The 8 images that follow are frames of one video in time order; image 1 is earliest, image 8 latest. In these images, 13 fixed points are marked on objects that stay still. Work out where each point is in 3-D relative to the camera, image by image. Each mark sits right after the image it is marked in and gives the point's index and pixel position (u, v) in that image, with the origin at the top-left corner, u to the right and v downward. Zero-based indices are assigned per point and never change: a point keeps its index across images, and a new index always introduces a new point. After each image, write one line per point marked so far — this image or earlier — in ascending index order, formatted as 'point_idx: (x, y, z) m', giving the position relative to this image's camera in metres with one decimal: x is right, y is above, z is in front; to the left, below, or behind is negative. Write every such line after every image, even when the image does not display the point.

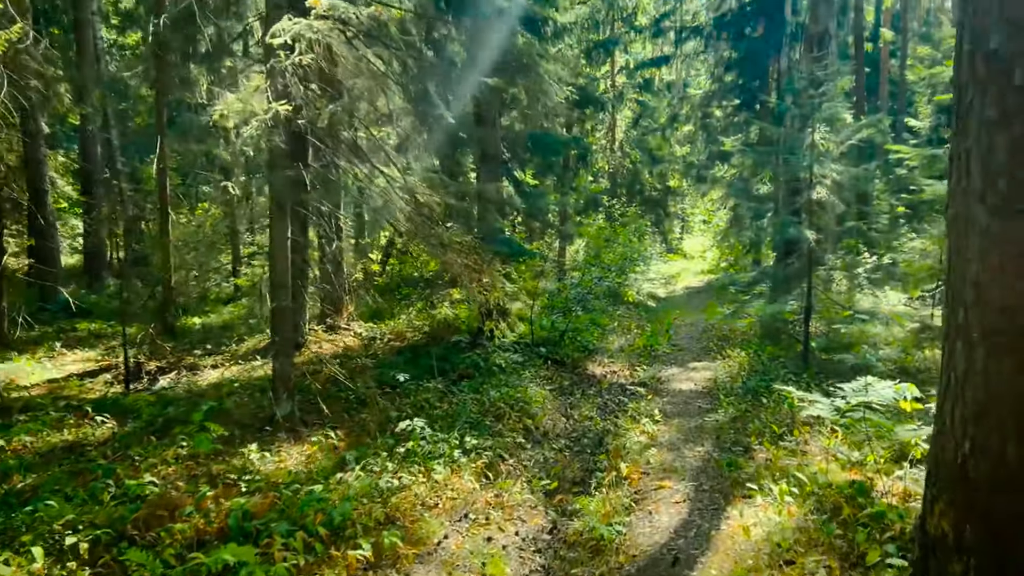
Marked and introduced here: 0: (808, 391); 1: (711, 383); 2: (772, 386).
0: (+2.8, -1.0, +7.3) m
1: (+2.2, -1.0, +8.4) m
2: (+2.5, -1.0, +7.4) m
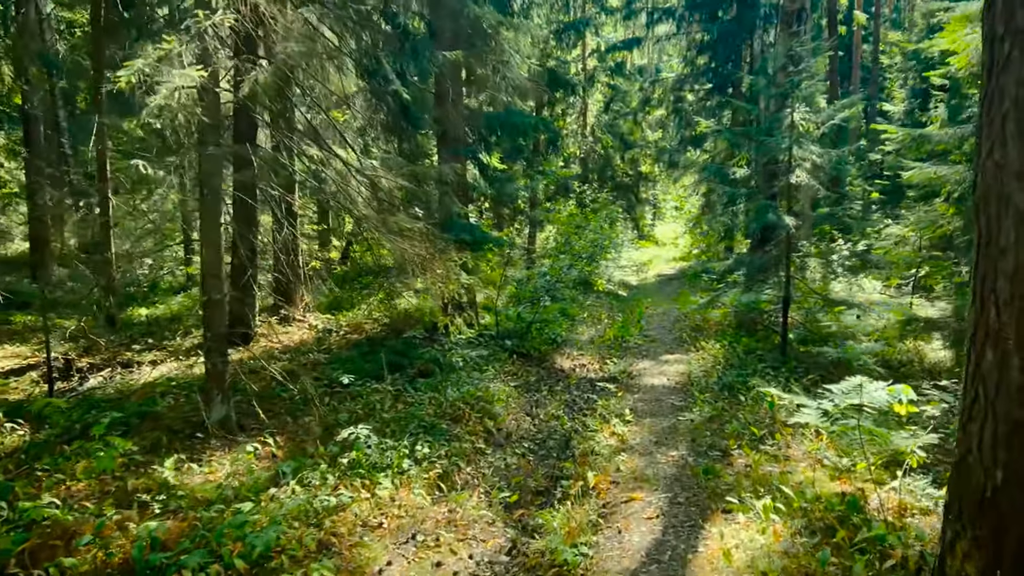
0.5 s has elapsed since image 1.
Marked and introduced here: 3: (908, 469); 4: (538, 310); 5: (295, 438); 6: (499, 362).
0: (+2.4, -0.9, +6.9) m
1: (+1.8, -0.9, +8.0) m
2: (+2.1, -0.9, +7.0) m
3: (+2.4, -1.1, +4.7) m
4: (+0.4, -0.3, +11.2) m
5: (-1.6, -1.1, +5.8) m
6: (-0.1, -0.8, +8.7) m
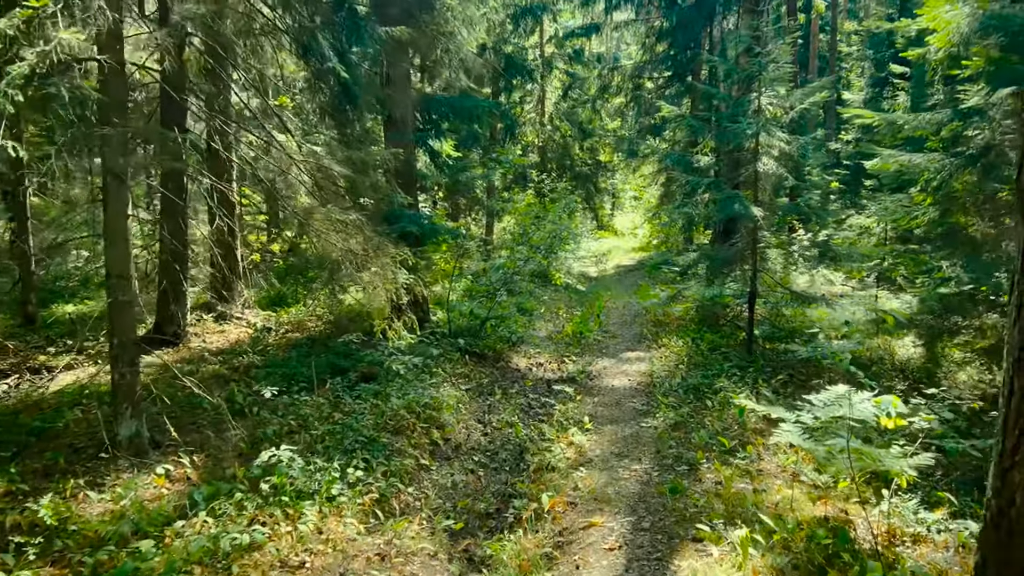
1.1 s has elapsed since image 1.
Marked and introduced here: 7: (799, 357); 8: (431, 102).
0: (+2.0, -0.9, +6.4) m
1: (+1.3, -0.9, +7.5) m
2: (+1.7, -0.8, +6.5) m
3: (+2.1, -1.1, +4.3) m
4: (-0.2, -0.2, +10.6) m
5: (-2.0, -1.1, +5.2) m
6: (-0.7, -0.8, +8.2) m
7: (+2.7, -0.7, +7.5) m
8: (-1.1, +2.5, +10.4) m
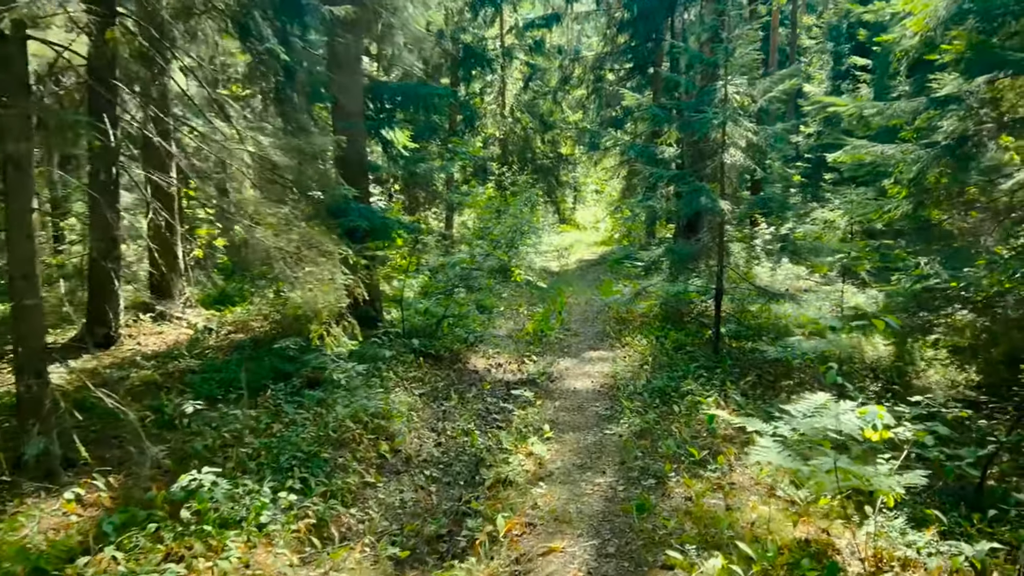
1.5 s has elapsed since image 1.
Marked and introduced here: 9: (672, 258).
0: (+1.7, -0.8, +6.1) m
1: (+0.9, -0.8, +7.2) m
2: (+1.4, -0.8, +6.2) m
3: (+1.9, -1.1, +4.0) m
4: (-0.8, -0.2, +10.2) m
5: (-2.2, -1.1, +4.6) m
6: (-1.1, -0.8, +7.7) m
7: (+2.4, -0.6, +7.2) m
8: (-1.7, +2.5, +9.9) m
9: (+1.8, +0.3, +8.6) m
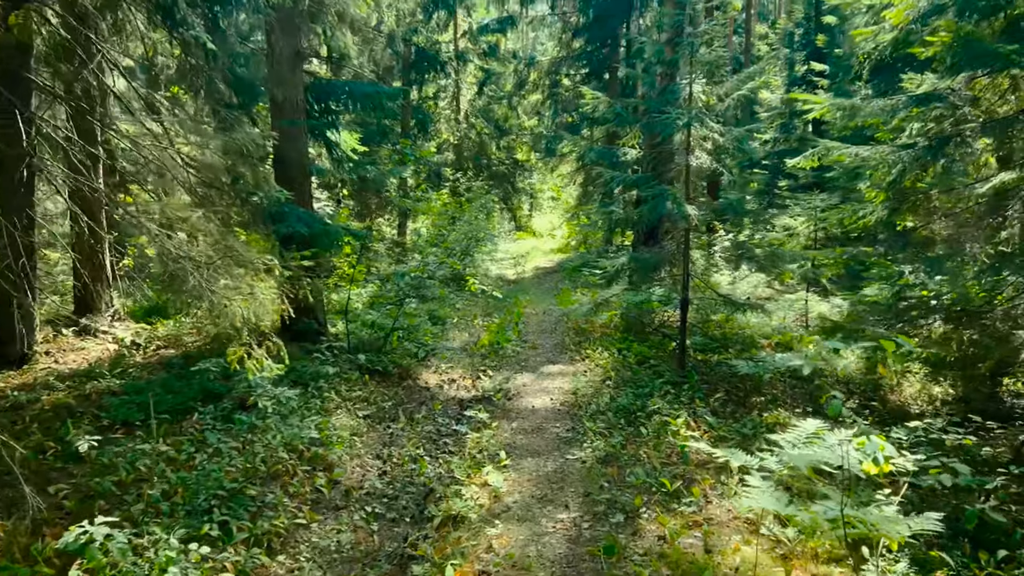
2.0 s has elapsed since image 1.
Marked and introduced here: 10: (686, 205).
0: (+1.3, -0.9, +5.7) m
1: (+0.5, -0.9, +6.7) m
2: (+1.0, -0.9, +5.8) m
3: (+1.6, -1.1, +3.6) m
4: (-1.4, -0.3, +9.6) m
5: (-2.5, -1.2, +4.0) m
6: (-1.5, -0.9, +7.1) m
7: (+1.9, -0.7, +6.8) m
8: (-2.2, +2.4, +9.3) m
9: (+1.3, +0.2, +8.2) m
10: (+1.7, +0.8, +7.4) m
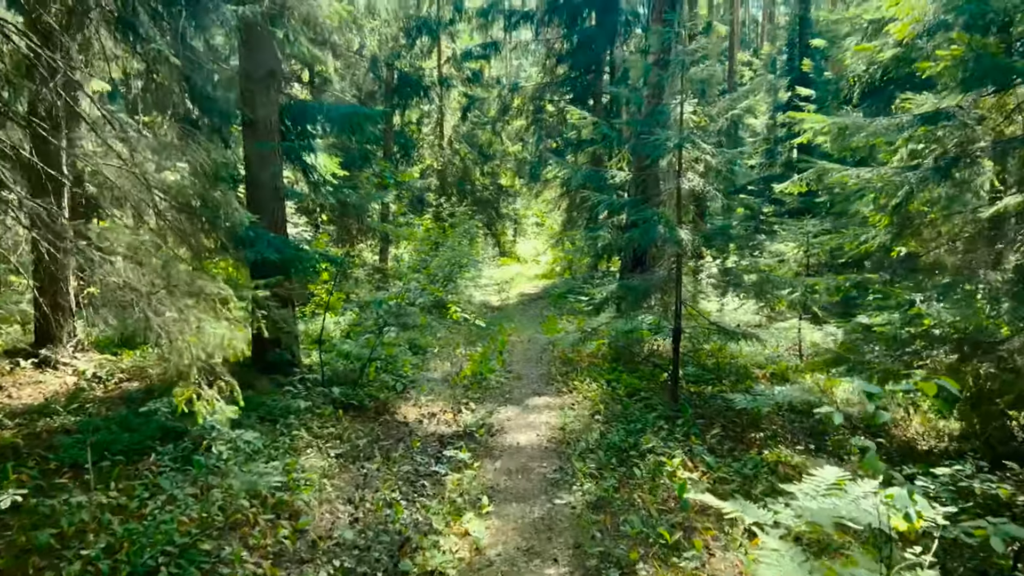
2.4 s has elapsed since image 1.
0: (+1.2, -1.1, +5.3) m
1: (+0.4, -1.2, +6.3) m
2: (+0.9, -1.1, +5.4) m
3: (+1.6, -1.3, +3.2) m
4: (-1.5, -0.7, +9.2) m
5: (-2.6, -1.4, +3.5) m
6: (-1.6, -1.1, +6.7) m
7: (+1.8, -1.0, +6.4) m
8: (-2.4, +2.1, +9.0) m
9: (+1.1, -0.1, +7.8) m
10: (+1.5, +0.5, +7.1) m
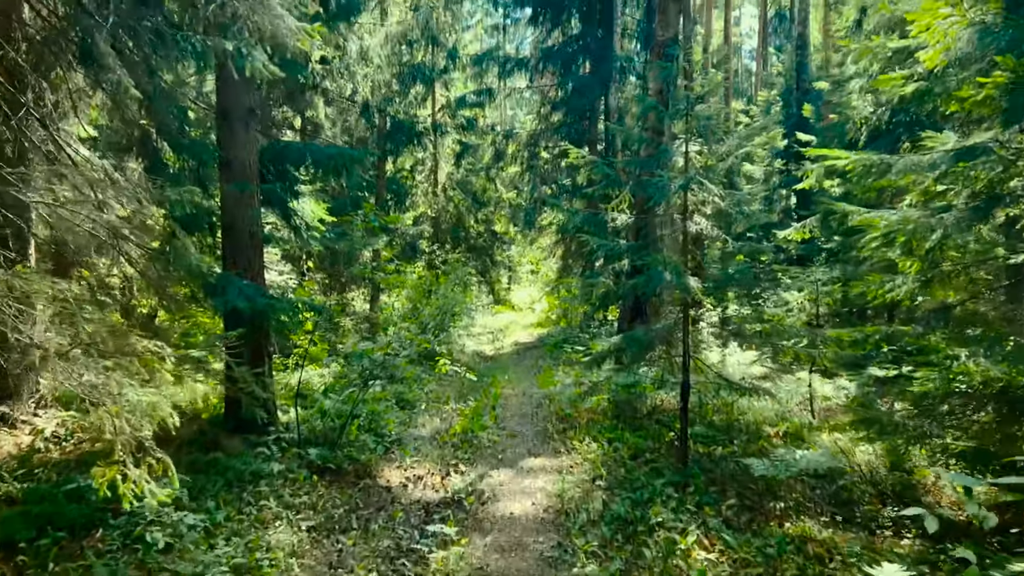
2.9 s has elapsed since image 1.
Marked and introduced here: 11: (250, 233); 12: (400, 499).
0: (+1.2, -1.4, +4.7) m
1: (+0.3, -1.6, +5.7) m
2: (+0.9, -1.4, +4.8) m
3: (+1.5, -1.5, +2.6) m
4: (-1.6, -1.2, +8.6) m
5: (-2.6, -1.6, +2.9) m
6: (-1.7, -1.5, +6.1) m
7: (+1.8, -1.4, +5.9) m
8: (-2.5, +1.5, +8.5) m
9: (+1.0, -0.5, +7.3) m
10: (+1.4, +0.1, +6.6) m
11: (-2.5, +0.5, +7.4) m
12: (-0.9, -1.7, +6.2) m
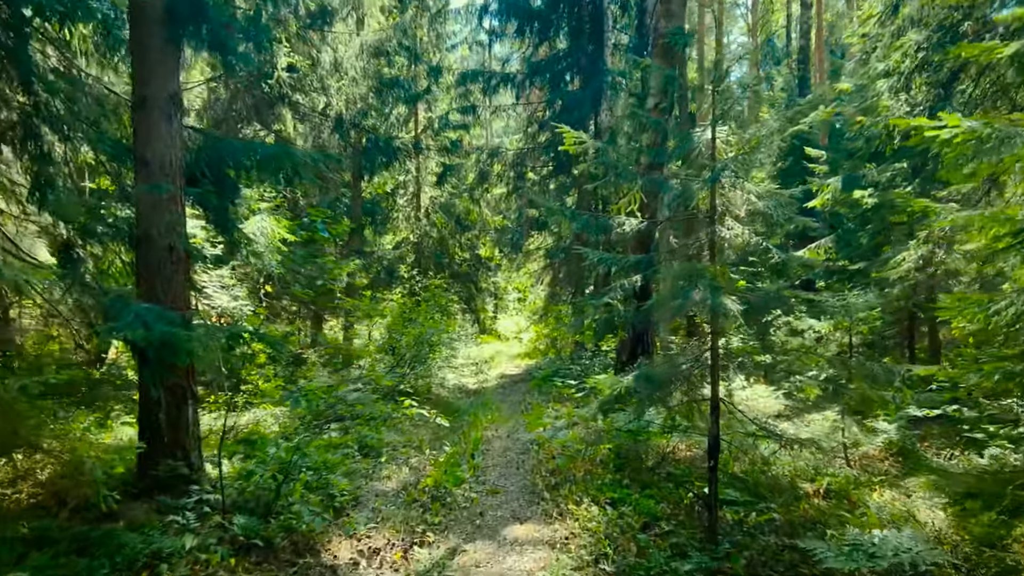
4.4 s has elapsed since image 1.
0: (+1.1, -1.5, +3.3) m
1: (+0.2, -1.7, +4.3) m
2: (+0.7, -1.5, +3.4) m
3: (+1.5, -1.5, +1.3) m
4: (-1.8, -1.5, +7.2) m
5: (-2.7, -1.6, +1.5) m
6: (-1.8, -1.7, +4.6) m
7: (+1.6, -1.5, +4.5) m
8: (-2.7, +1.3, +7.2) m
9: (+0.9, -0.7, +6.0) m
10: (+1.3, -0.1, +5.3) m
11: (-2.6, +0.3, +6.1) m
12: (-1.0, -1.8, +4.8) m
